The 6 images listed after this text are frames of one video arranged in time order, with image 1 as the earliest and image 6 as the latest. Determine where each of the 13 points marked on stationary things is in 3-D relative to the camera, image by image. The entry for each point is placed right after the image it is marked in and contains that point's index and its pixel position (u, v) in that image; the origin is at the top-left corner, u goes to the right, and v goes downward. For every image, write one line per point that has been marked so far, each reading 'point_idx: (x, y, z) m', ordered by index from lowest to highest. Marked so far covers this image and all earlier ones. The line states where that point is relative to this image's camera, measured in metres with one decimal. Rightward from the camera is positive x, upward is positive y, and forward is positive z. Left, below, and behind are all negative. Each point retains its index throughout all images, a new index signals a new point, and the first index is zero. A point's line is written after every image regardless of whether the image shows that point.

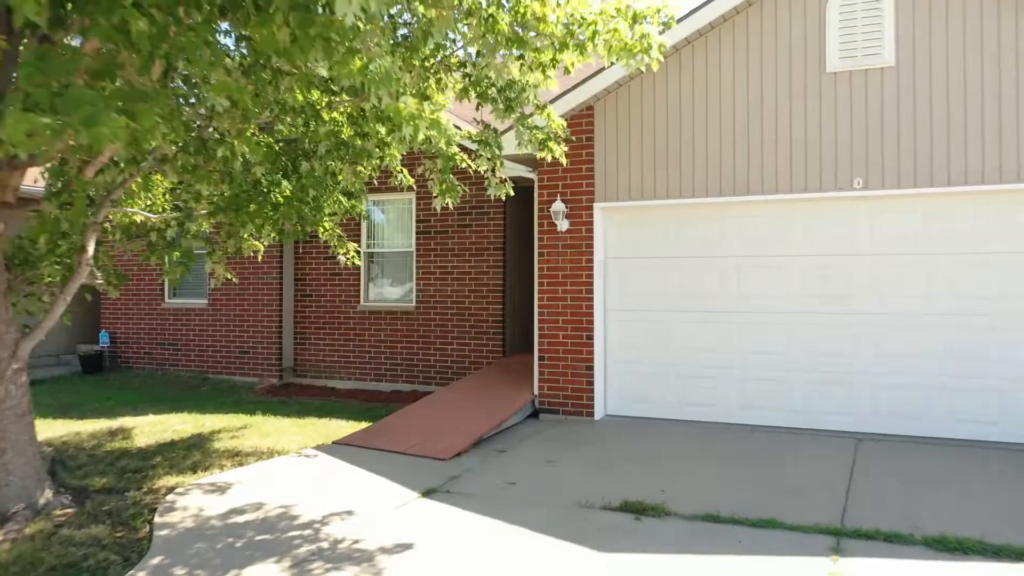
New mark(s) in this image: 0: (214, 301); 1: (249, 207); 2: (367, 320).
0: (-4.7, -0.2, +10.8) m
1: (-2.1, +0.6, +5.5) m
2: (-2.1, -0.5, +9.9) m
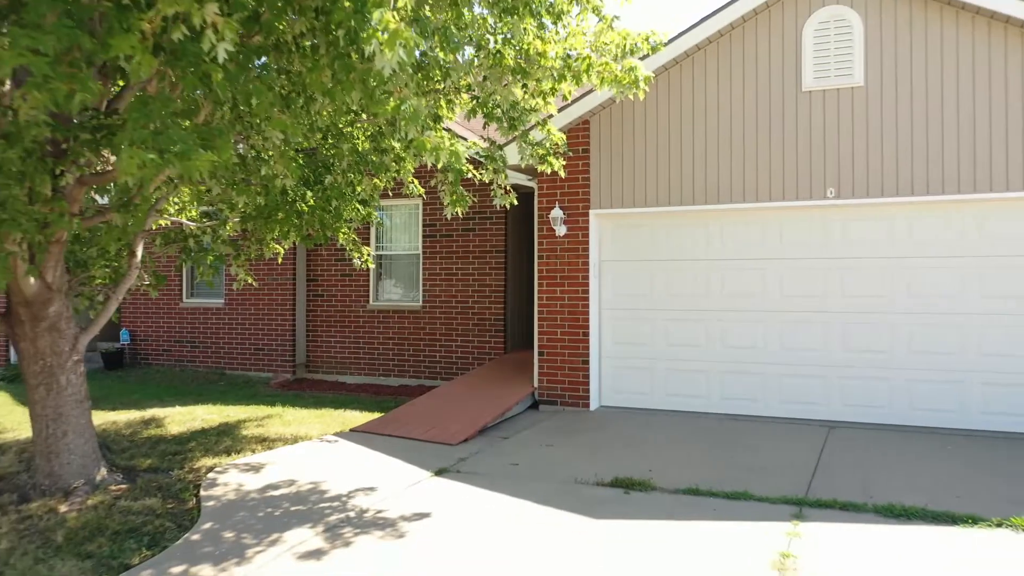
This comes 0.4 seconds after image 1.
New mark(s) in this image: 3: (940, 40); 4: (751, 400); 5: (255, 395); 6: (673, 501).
0: (-4.7, -0.2, +11.4) m
1: (-2.1, +0.6, +6.1) m
2: (-2.1, -0.5, +10.5) m
3: (+4.3, +2.5, +6.8) m
4: (+2.7, -1.2, +7.7) m
5: (-3.8, -1.6, +10.1) m
6: (+1.2, -1.6, +5.2) m
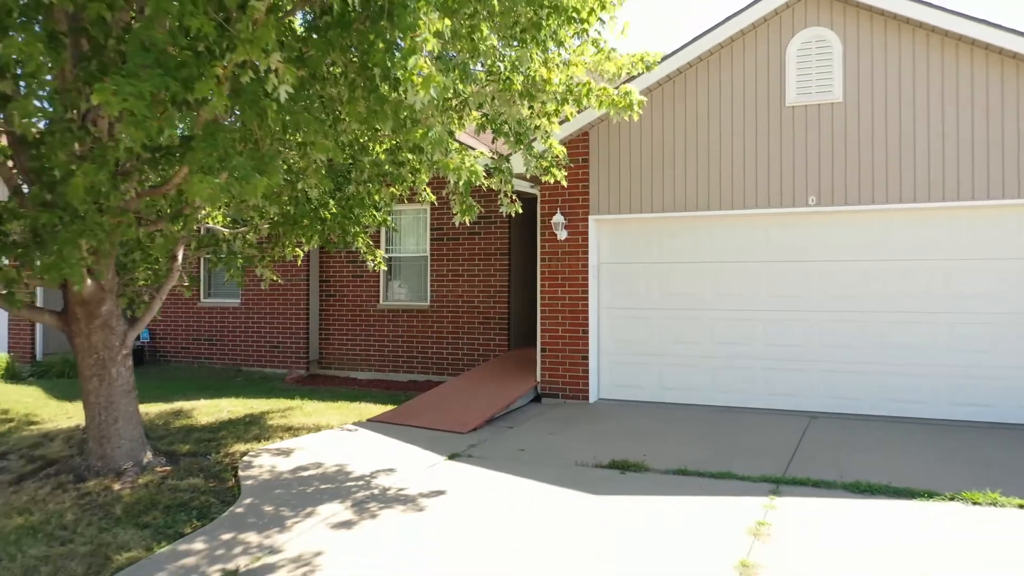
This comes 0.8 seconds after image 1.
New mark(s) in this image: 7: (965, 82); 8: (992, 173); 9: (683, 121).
0: (-4.6, -0.2, +12.0) m
1: (-2.0, +0.6, +6.7) m
2: (-2.0, -0.5, +11.1) m
3: (+4.3, +2.5, +7.4) m
4: (+2.7, -1.3, +8.3) m
5: (-3.7, -1.6, +10.6) m
6: (+1.3, -1.6, +5.8) m
7: (+4.8, +2.2, +7.2) m
8: (+5.0, +1.2, +7.1) m
9: (+2.1, +2.0, +8.3) m
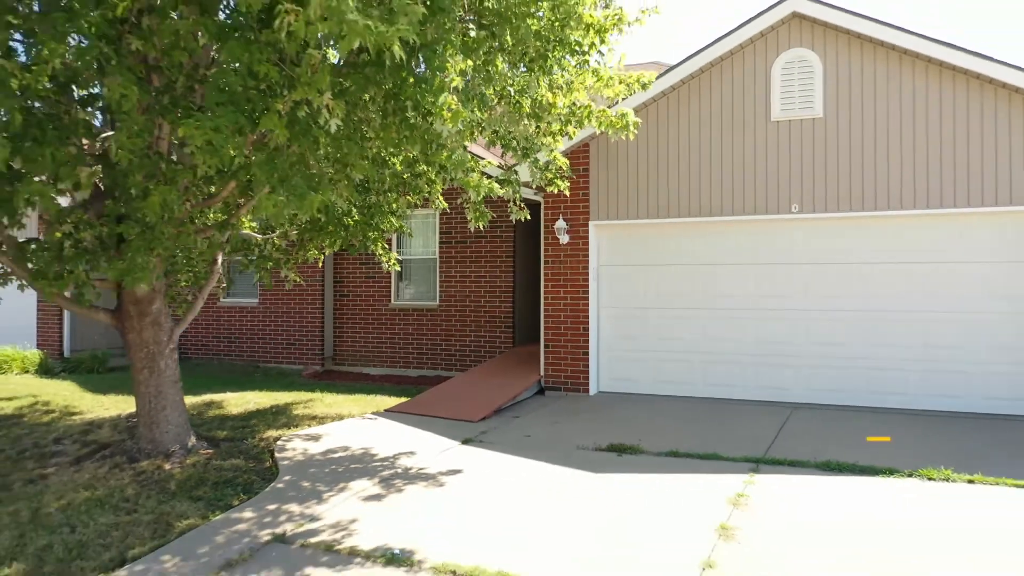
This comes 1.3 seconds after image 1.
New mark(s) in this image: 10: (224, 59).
0: (-4.6, -0.2, +12.7) m
1: (-2.0, +0.6, +7.3) m
2: (-2.0, -0.5, +11.8) m
3: (+4.4, +2.5, +8.0) m
4: (+2.8, -1.3, +8.9) m
5: (-3.6, -1.6, +11.3) m
6: (+1.4, -1.6, +6.5) m
7: (+4.8, +2.2, +7.8) m
8: (+5.1, +1.2, +7.8) m
9: (+2.1, +2.0, +8.9) m
10: (-1.7, +1.3, +4.0) m
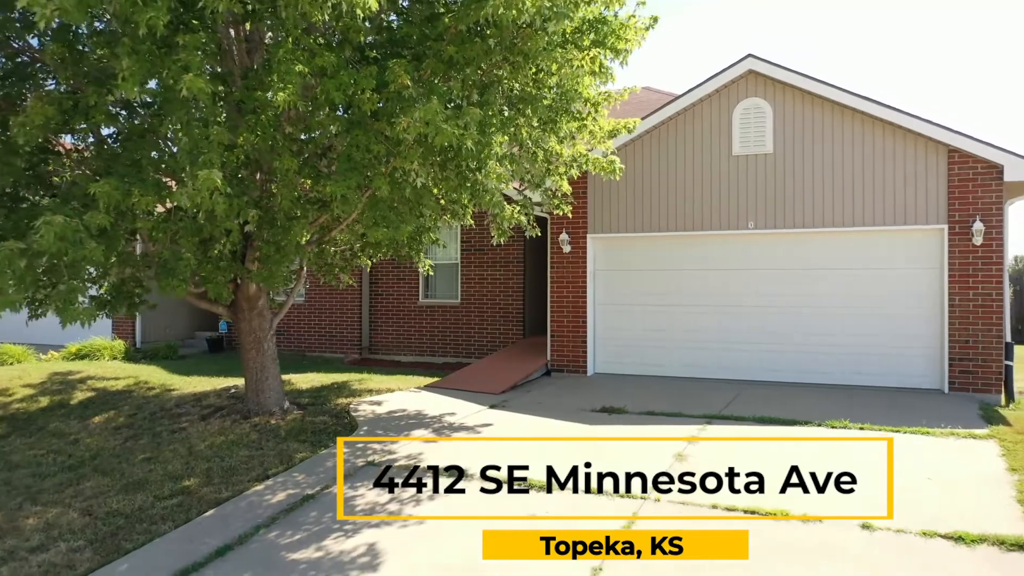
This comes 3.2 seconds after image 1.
0: (-4.4, -0.2, +14.8) m
1: (-1.7, +0.6, +9.5) m
2: (-1.8, -0.5, +13.9) m
3: (+4.6, +2.4, +10.2) m
4: (+3.0, -1.3, +11.1) m
5: (-3.4, -1.6, +13.5) m
6: (+1.6, -1.7, +8.6) m
7: (+5.0, +2.1, +10.0) m
8: (+5.3, +1.2, +9.9) m
9: (+2.3, +2.0, +11.1) m
10: (-1.4, +1.3, +6.2) m
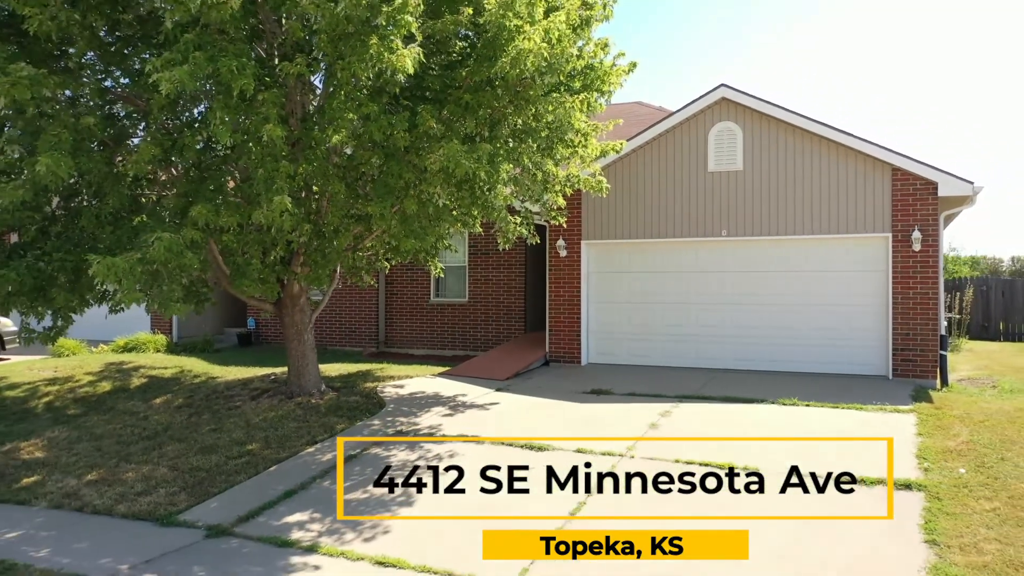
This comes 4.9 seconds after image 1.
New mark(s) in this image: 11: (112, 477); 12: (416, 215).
0: (-4.3, -0.2, +16.3) m
1: (-1.7, +0.6, +11.0) m
2: (-1.7, -0.5, +15.5) m
3: (+4.7, +2.4, +11.7) m
4: (+3.1, -1.3, +12.6) m
5: (-3.4, -1.6, +15.0) m
6: (+1.6, -1.6, +10.2) m
7: (+5.1, +2.1, +11.5) m
8: (+5.3, +1.2, +11.4) m
9: (+2.4, +2.0, +12.6) m
10: (-1.4, +1.3, +7.7) m
11: (-4.5, -2.1, +7.7) m
12: (-1.1, +0.8, +7.9) m
